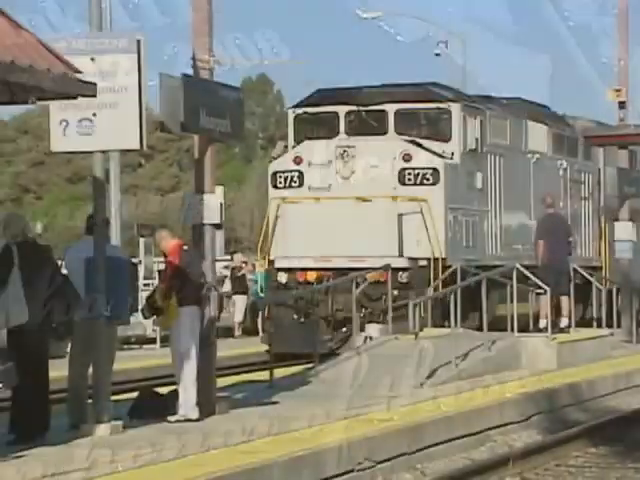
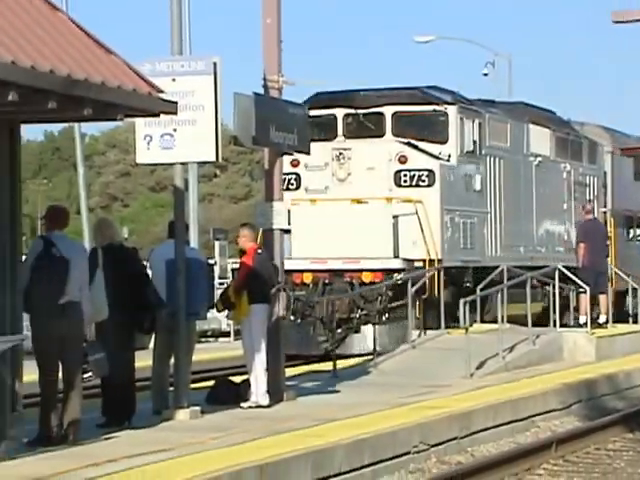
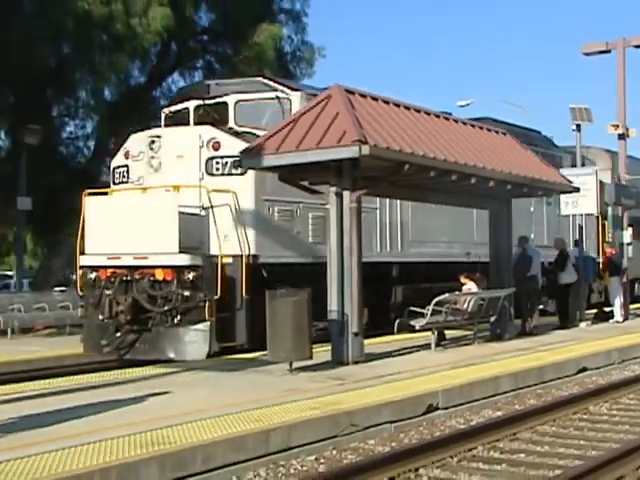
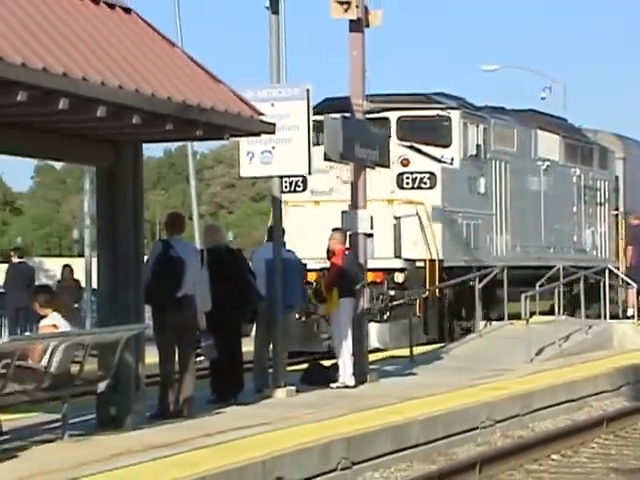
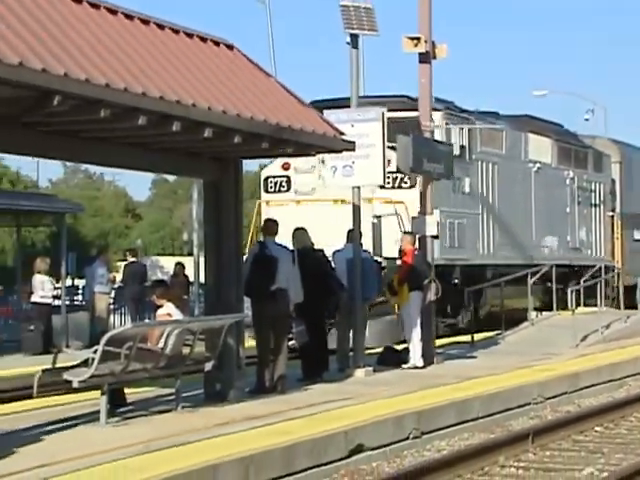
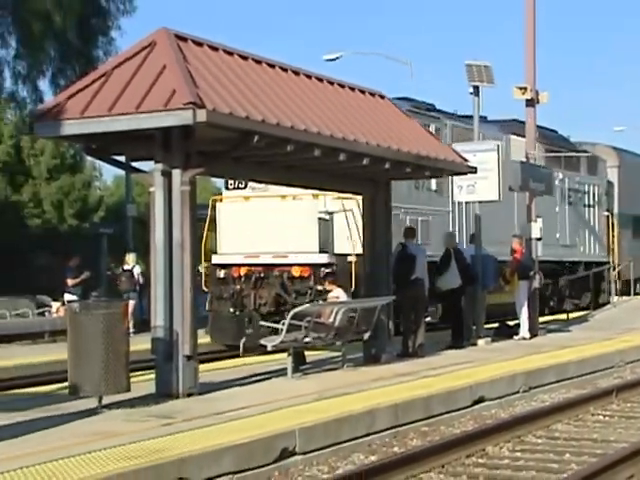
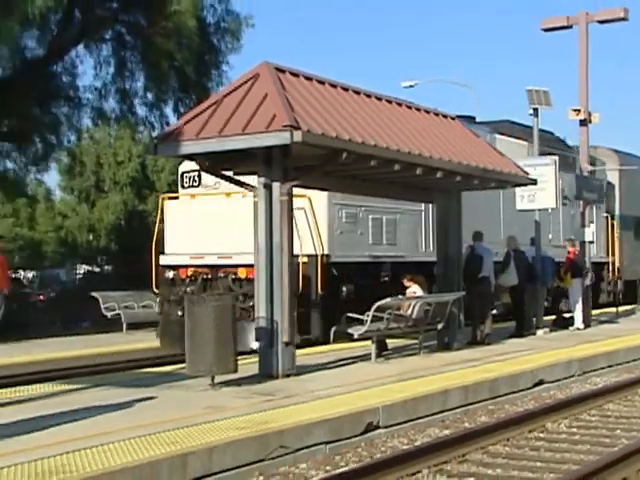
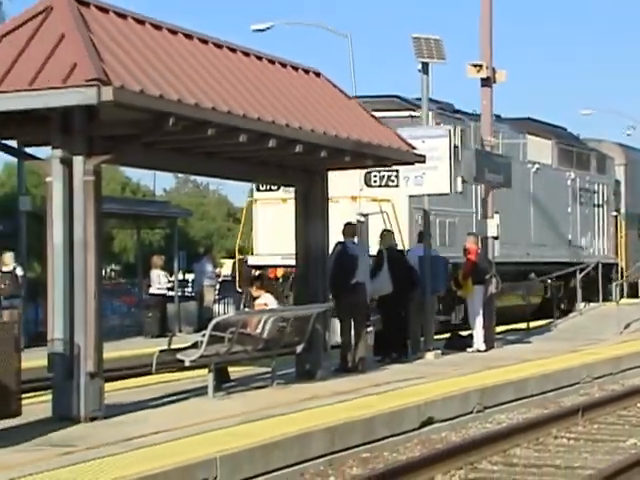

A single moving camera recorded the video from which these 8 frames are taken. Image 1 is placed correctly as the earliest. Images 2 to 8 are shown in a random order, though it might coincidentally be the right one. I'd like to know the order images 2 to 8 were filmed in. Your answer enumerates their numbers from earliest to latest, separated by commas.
2, 4, 5, 8, 6, 7, 3
